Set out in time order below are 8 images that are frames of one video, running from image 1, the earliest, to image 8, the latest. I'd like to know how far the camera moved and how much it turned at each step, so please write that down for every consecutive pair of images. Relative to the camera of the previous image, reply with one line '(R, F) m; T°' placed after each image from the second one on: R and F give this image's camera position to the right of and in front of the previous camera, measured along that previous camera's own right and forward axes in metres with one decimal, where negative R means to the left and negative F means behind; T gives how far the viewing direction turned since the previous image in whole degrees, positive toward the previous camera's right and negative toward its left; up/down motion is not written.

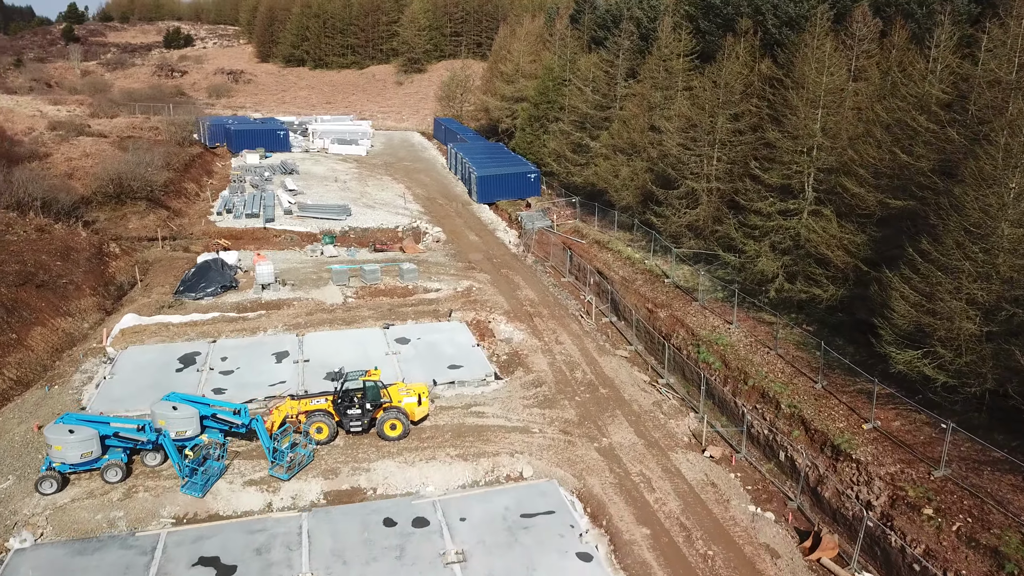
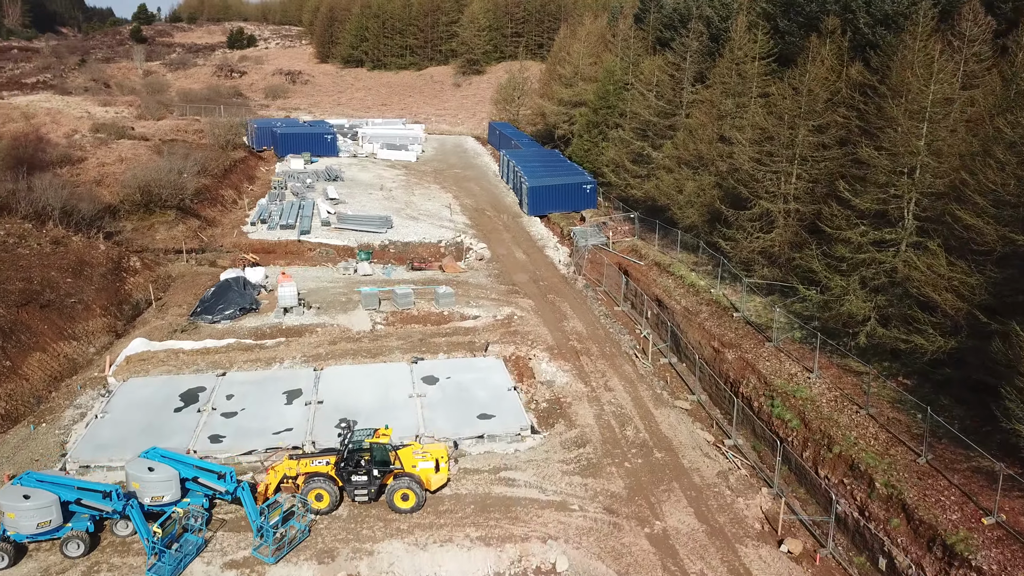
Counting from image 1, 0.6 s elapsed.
(+0.3, +2.6) m; -5°
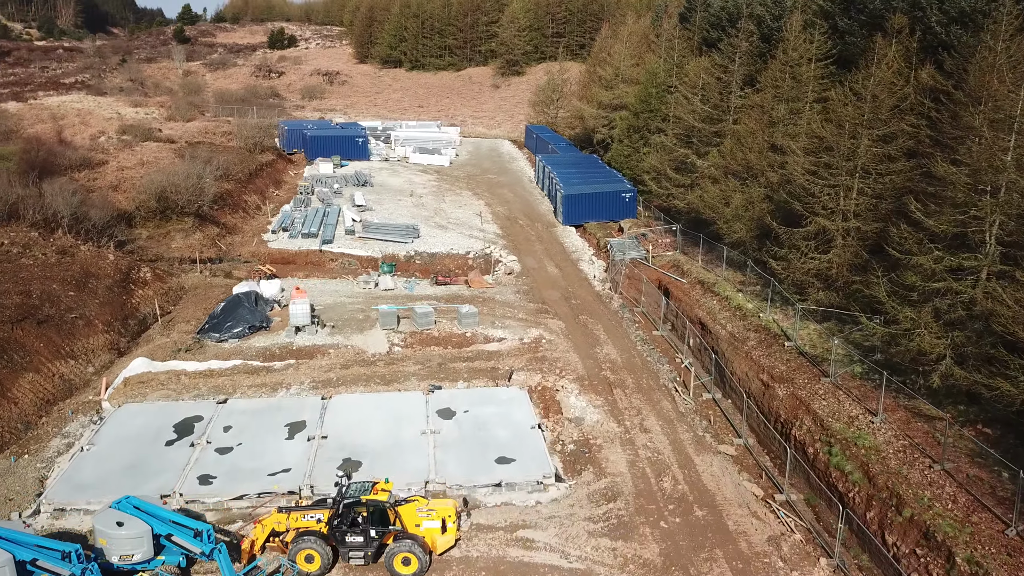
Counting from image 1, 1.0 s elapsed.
(+0.2, +1.8) m; -3°
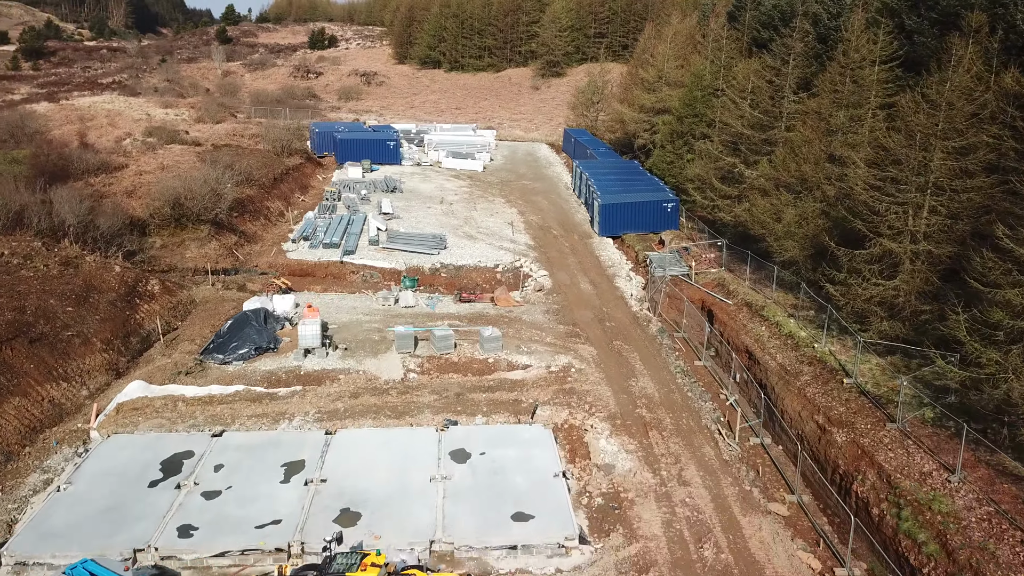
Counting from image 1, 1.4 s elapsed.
(+0.3, +1.8) m; -3°
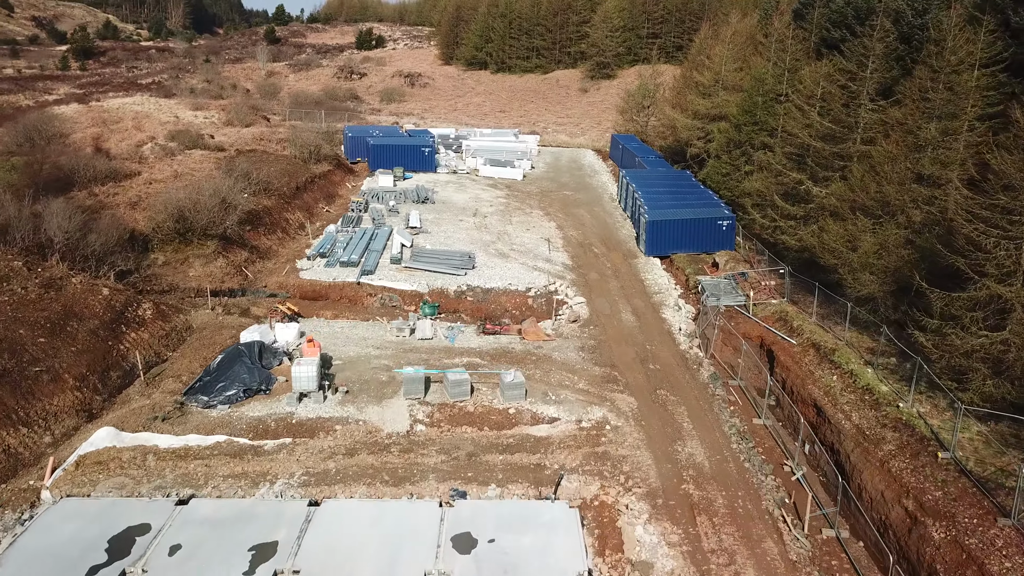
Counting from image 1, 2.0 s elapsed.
(+0.5, +2.7) m; -4°
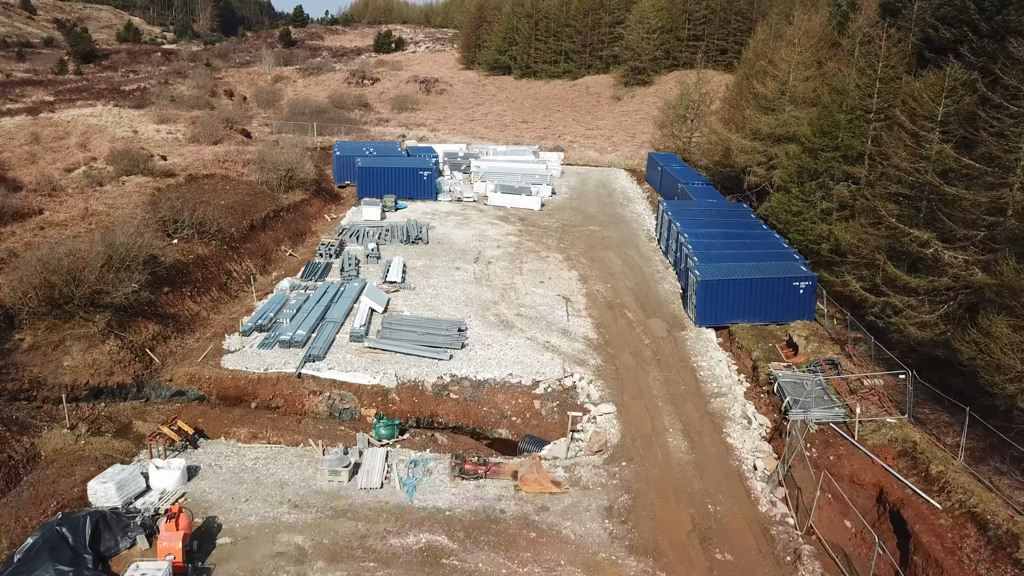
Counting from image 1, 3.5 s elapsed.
(+0.7, +6.9) m; -3°
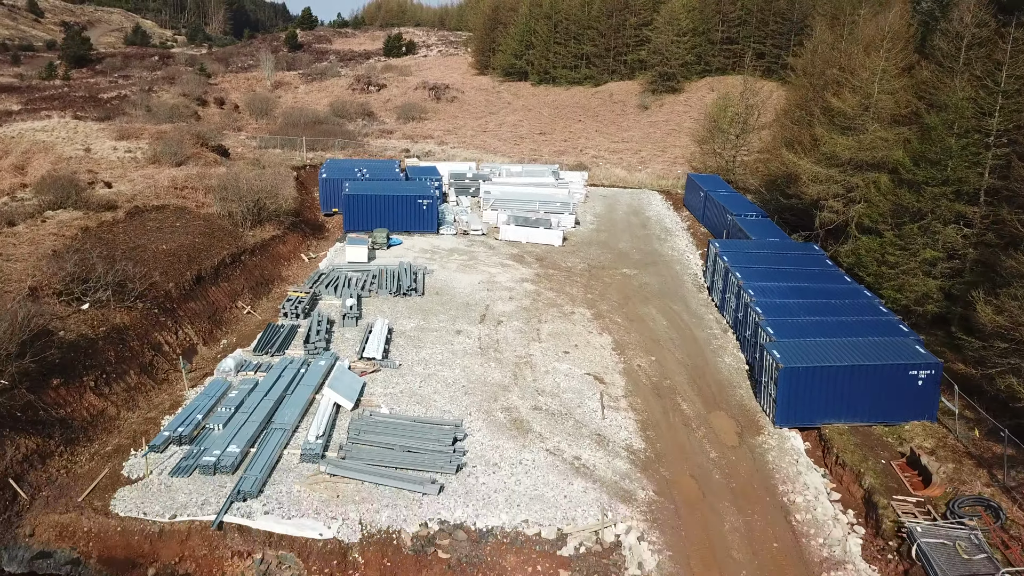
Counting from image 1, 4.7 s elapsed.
(-0.1, +5.5) m; -1°
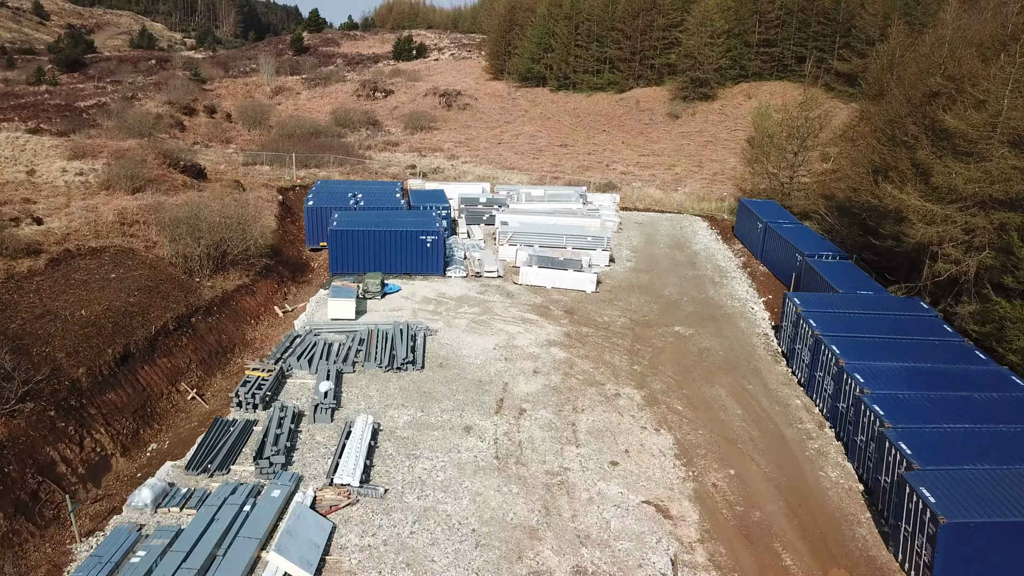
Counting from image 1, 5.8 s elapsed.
(-0.4, +5.1) m; -1°
